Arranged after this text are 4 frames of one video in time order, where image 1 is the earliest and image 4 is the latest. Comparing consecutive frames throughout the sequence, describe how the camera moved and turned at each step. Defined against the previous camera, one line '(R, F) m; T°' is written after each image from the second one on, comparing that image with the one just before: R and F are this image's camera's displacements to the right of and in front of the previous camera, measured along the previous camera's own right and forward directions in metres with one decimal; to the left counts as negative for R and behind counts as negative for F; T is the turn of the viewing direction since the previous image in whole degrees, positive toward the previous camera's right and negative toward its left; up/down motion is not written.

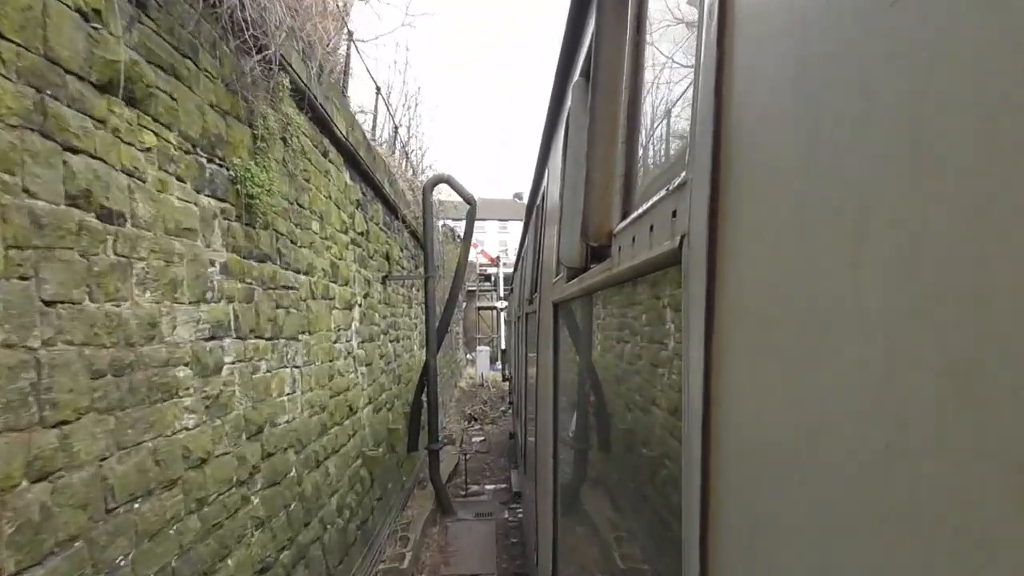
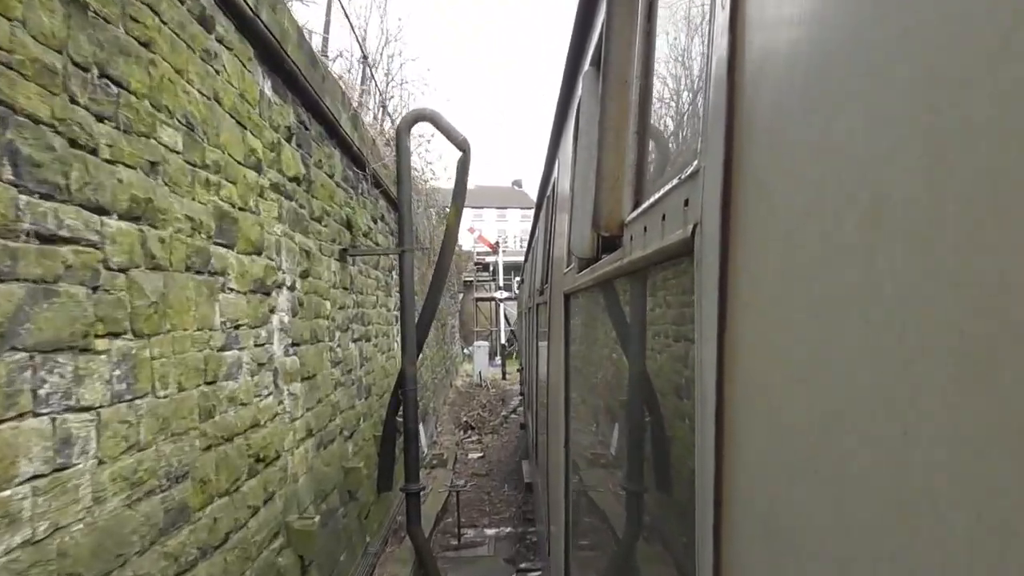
(0.0, +0.5) m; 0°
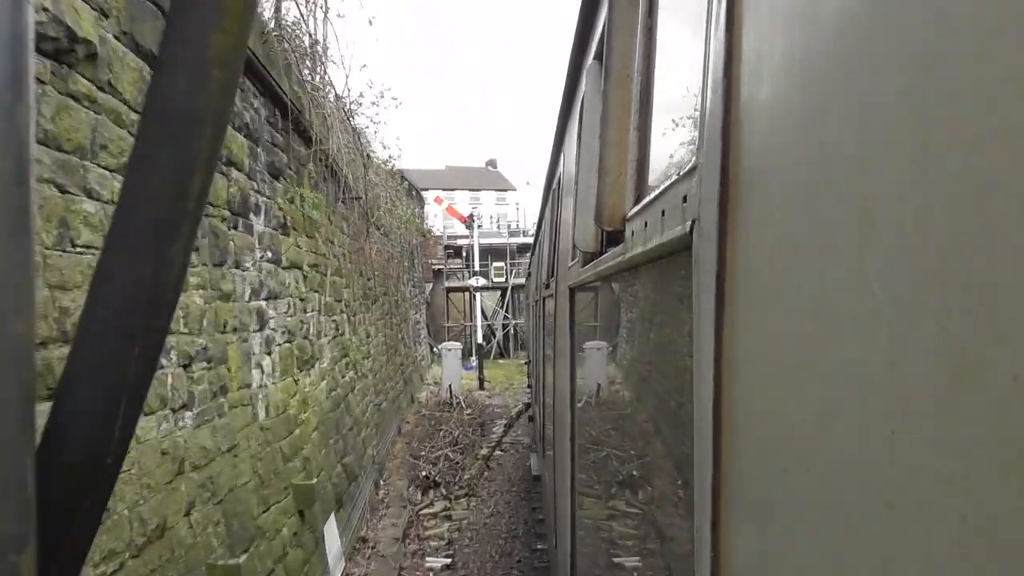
(0.0, +1.0) m; +2°
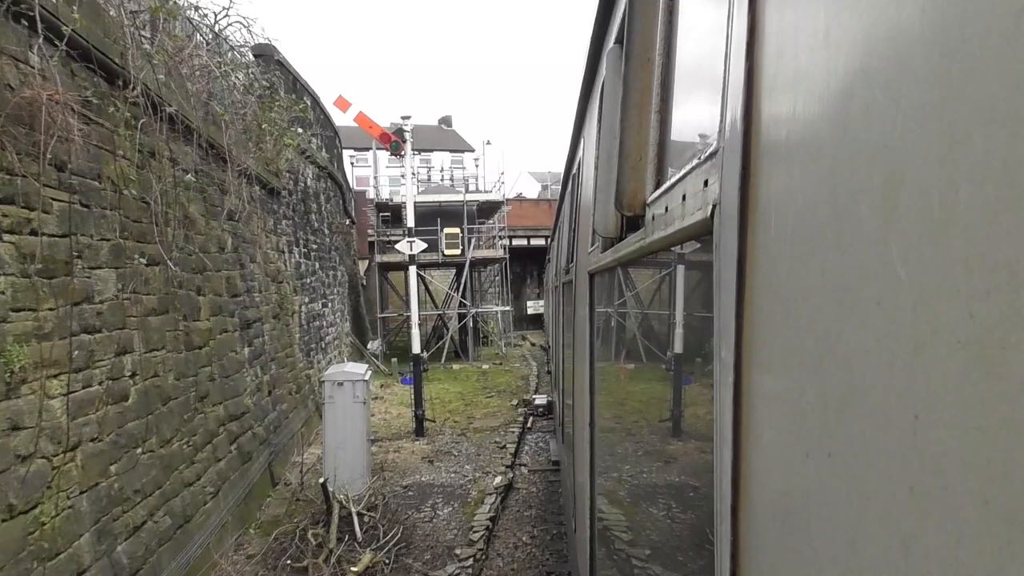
(0.0, +1.7) m; +3°
